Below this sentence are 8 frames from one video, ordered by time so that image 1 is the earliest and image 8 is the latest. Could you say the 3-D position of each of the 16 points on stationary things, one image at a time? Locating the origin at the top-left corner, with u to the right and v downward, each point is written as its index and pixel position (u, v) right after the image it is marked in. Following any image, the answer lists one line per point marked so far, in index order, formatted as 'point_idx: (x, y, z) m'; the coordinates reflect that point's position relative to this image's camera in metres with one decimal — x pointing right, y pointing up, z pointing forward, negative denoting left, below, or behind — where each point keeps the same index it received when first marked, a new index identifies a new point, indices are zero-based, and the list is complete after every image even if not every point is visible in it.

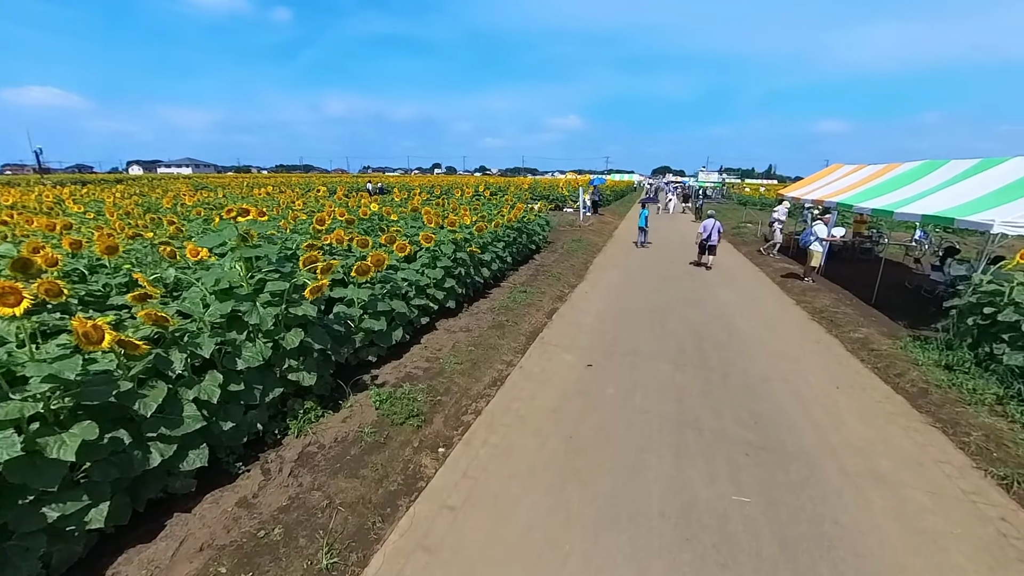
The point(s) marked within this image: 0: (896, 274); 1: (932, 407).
0: (+9.2, +0.3, +10.7) m
1: (+4.4, -1.2, +4.6) m
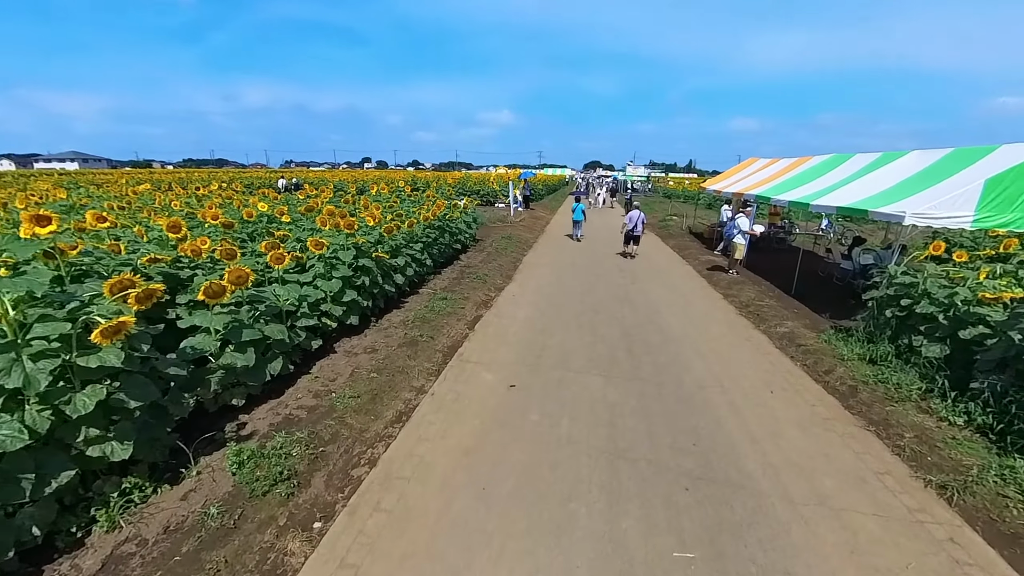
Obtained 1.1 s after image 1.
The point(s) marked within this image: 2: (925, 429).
0: (+7.4, +0.6, +11.1) m
1: (+3.5, -1.2, +4.5) m
2: (+3.8, -1.3, +4.1) m
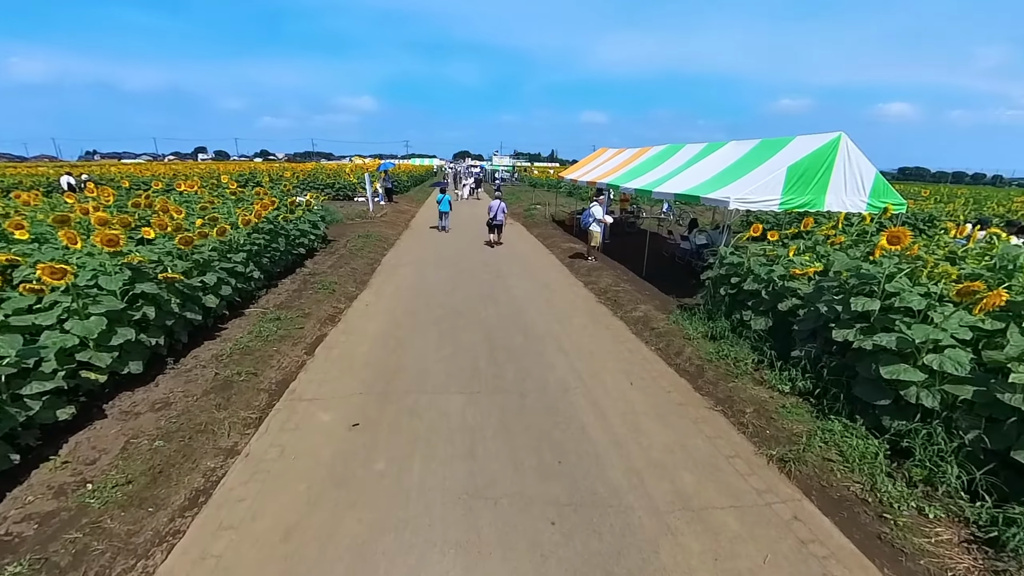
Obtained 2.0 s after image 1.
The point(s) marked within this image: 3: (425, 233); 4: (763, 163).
0: (+3.9, +1.2, +12.0) m
1: (+2.1, -1.0, +4.7) m
2: (+2.5, -1.1, +4.4) m
3: (-2.8, +1.8, +14.4) m
4: (+4.1, +2.0, +7.2) m
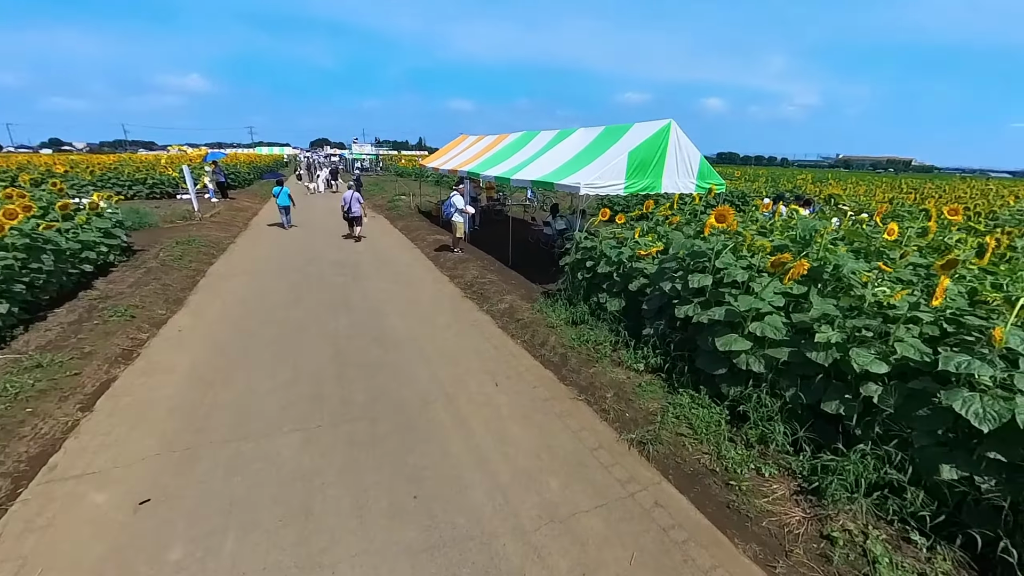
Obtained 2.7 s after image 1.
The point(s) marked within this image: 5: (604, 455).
0: (+0.2, +1.6, +12.1) m
1: (+0.6, -0.9, +4.6) m
2: (+1.1, -0.9, +4.5) m
3: (-6.9, +1.6, +12.6) m
4: (+1.6, +2.4, +7.5) m
5: (+0.7, -1.3, +3.5) m
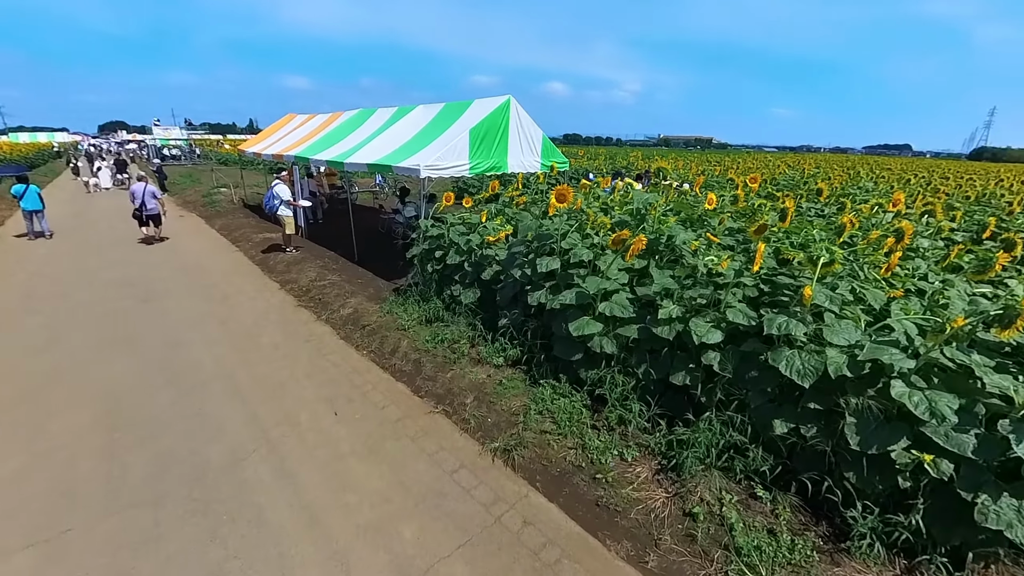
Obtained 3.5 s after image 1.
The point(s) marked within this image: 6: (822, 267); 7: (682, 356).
0: (-3.6, +1.7, +11.1) m
1: (-0.8, -0.9, +4.1) m
2: (-0.3, -0.9, +4.1) m
3: (-10.5, +0.8, +9.5) m
4: (-1.0, +2.6, +6.9) m
5: (-0.3, -1.3, +3.1) m
6: (+2.0, +0.1, +2.9) m
7: (+1.2, -0.5, +3.2) m
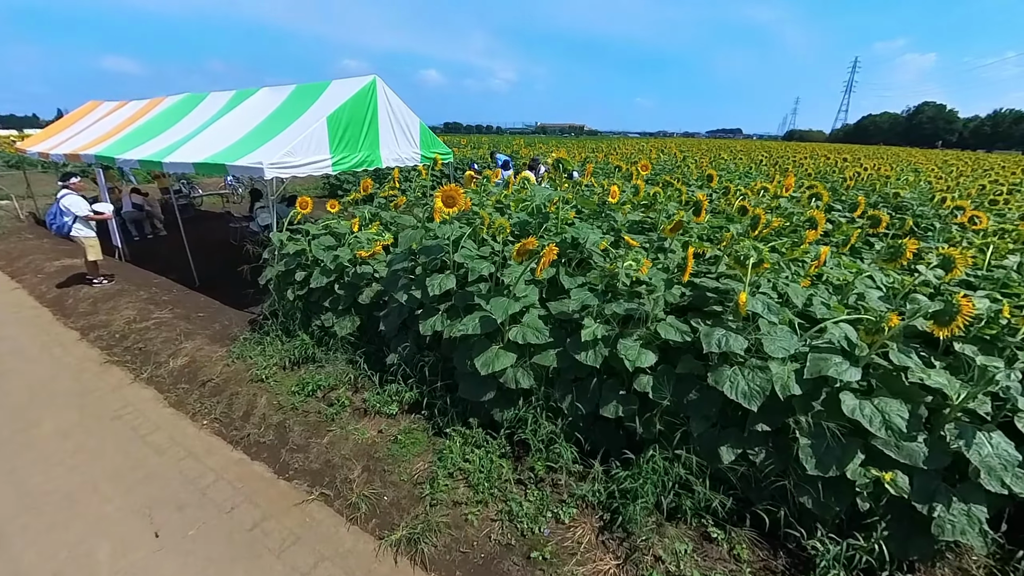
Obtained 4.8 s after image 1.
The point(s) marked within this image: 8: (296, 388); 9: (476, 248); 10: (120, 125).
0: (-6.1, +1.1, +9.1) m
1: (-1.5, -1.2, +3.2) m
2: (-1.0, -1.1, +3.2) m
3: (-12.4, -0.4, +6.0) m
4: (-2.7, +2.2, +5.7) m
5: (-0.8, -1.6, +2.2) m
6: (+1.4, +0.1, +2.6) m
7: (+0.6, -0.6, +2.7) m
8: (-1.8, -0.8, +3.8) m
9: (-0.3, +0.3, +3.4) m
10: (-7.9, +3.3, +9.0) m
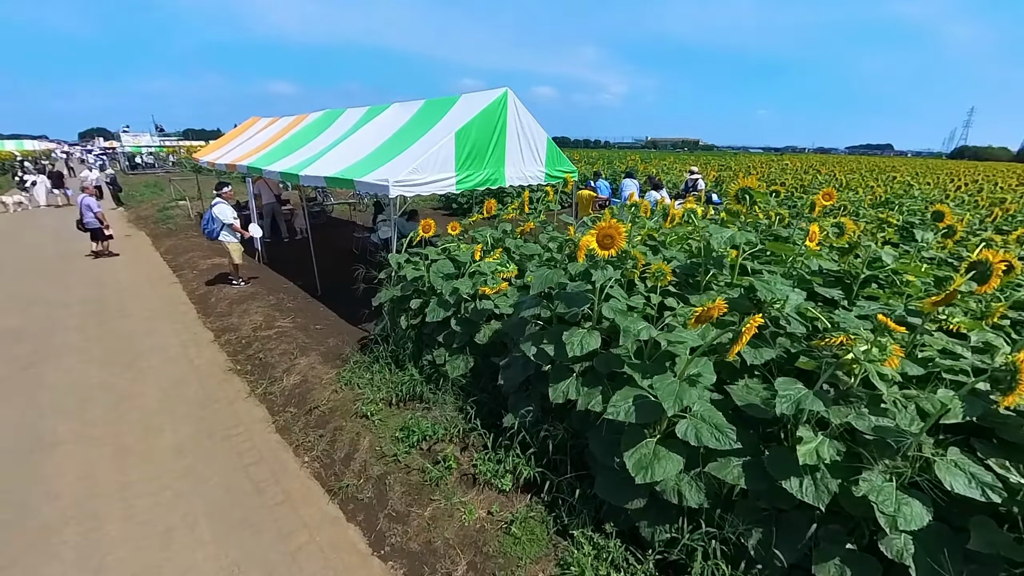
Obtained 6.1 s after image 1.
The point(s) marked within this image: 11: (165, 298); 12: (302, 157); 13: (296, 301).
0: (-3.7, +1.0, +9.5) m
1: (-0.7, -1.4, +2.7) m
2: (-0.2, -1.4, +2.7) m
3: (-10.6, +0.1, +7.8) m
4: (-1.1, +2.0, +5.5) m
5: (-0.2, -1.8, +1.6) m
6: (+2.1, -0.4, +1.5) m
7: (+1.3, -1.0, +1.8) m
8: (-0.8, -1.1, +3.4) m
9: (+0.7, -0.1, +2.7) m
10: (-5.3, +3.3, +9.8) m
11: (-5.3, -0.2, +6.7) m
12: (-3.4, +2.1, +7.2) m
13: (-3.1, -0.2, +6.3) m
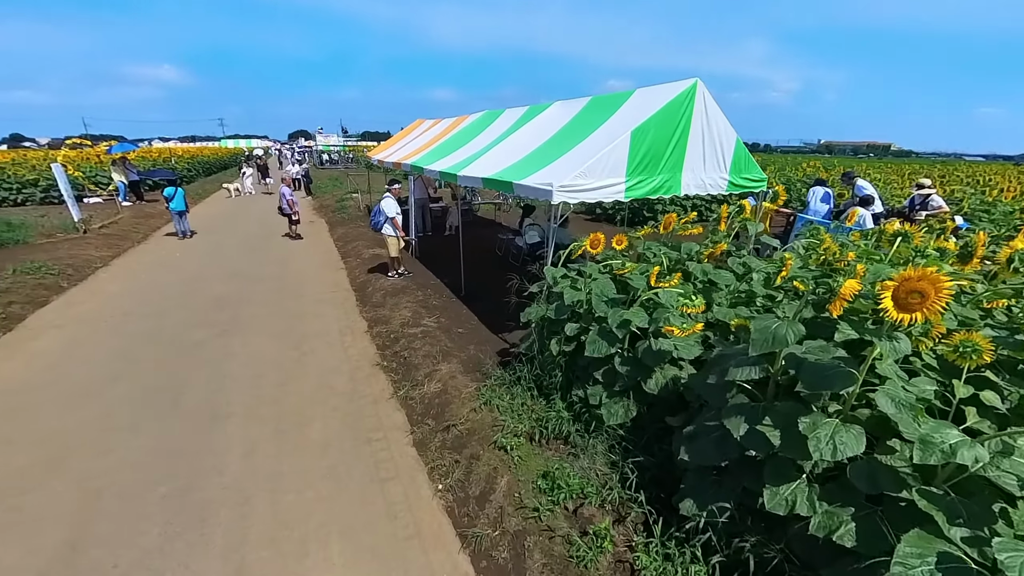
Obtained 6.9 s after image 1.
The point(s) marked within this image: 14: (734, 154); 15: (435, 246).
0: (-0.6, +1.1, +9.6) m
1: (+0.1, -1.6, +2.2) m
2: (+0.6, -1.6, +2.0) m
3: (-7.8, +0.9, +9.9) m
4: (+0.9, +1.8, +5.0) m
5: (+0.3, -2.0, +1.1) m
6: (+2.6, -0.8, +0.3) m
7: (+1.9, -1.4, +0.8) m
8: (+0.2, -1.3, +2.9) m
9: (+1.6, -0.4, +1.8) m
10: (-1.8, +3.5, +10.3) m
11: (-3.0, +0.1, +7.3) m
12: (-0.8, +2.2, +7.2) m
13: (-1.0, -0.2, +6.3) m
14: (+2.5, +1.6, +5.1) m
15: (-1.6, +0.9, +9.3) m
